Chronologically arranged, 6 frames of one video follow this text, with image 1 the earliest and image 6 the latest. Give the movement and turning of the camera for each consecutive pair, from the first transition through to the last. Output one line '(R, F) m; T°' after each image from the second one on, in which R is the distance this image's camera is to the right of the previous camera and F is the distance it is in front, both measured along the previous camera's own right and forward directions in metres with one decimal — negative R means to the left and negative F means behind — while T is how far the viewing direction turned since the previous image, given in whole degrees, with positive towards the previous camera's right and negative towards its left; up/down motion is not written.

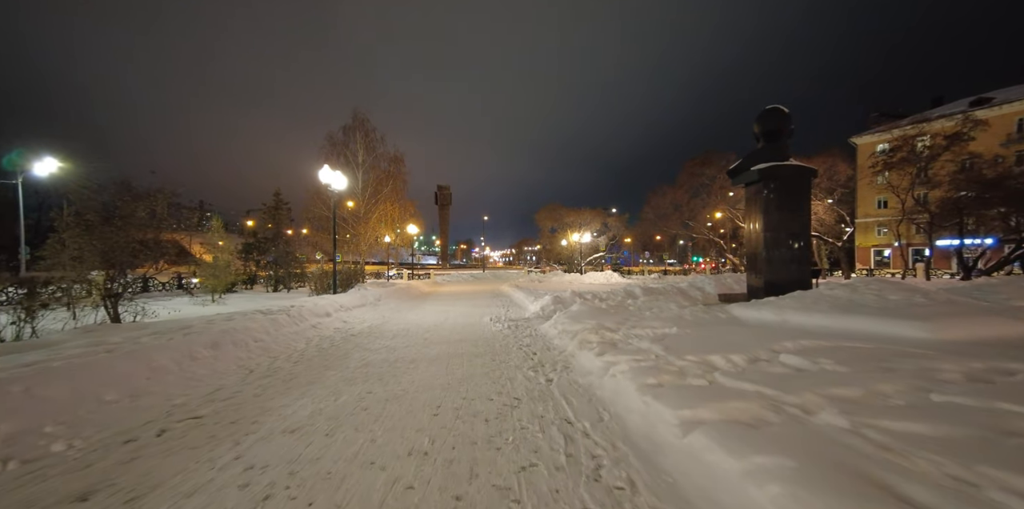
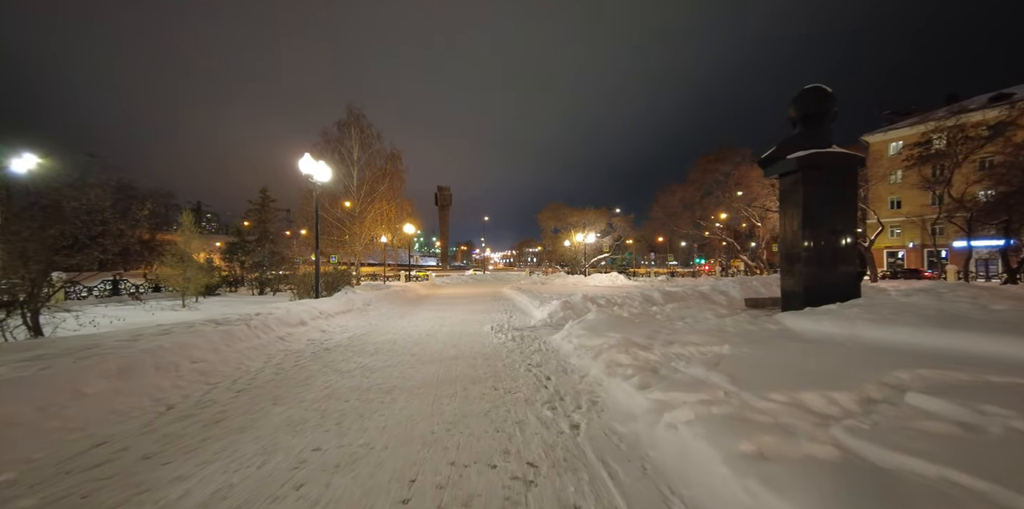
(-0.1, +1.3) m; 0°
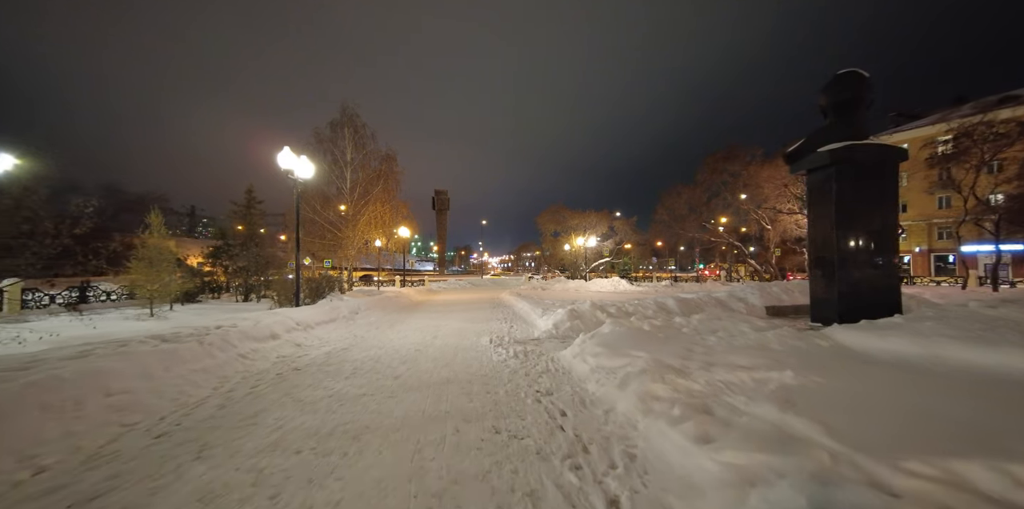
(-0.1, +1.0) m; 0°
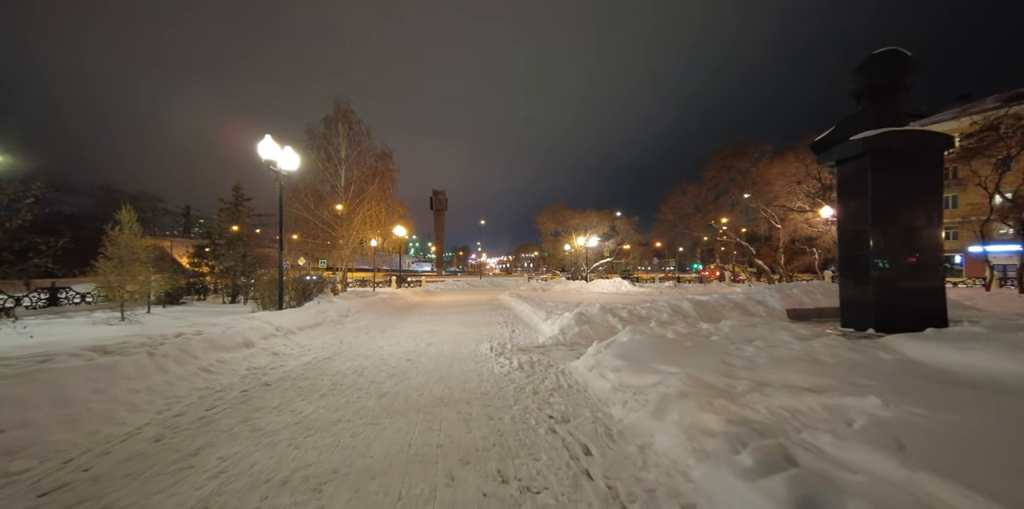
(-0.1, +0.8) m; 0°
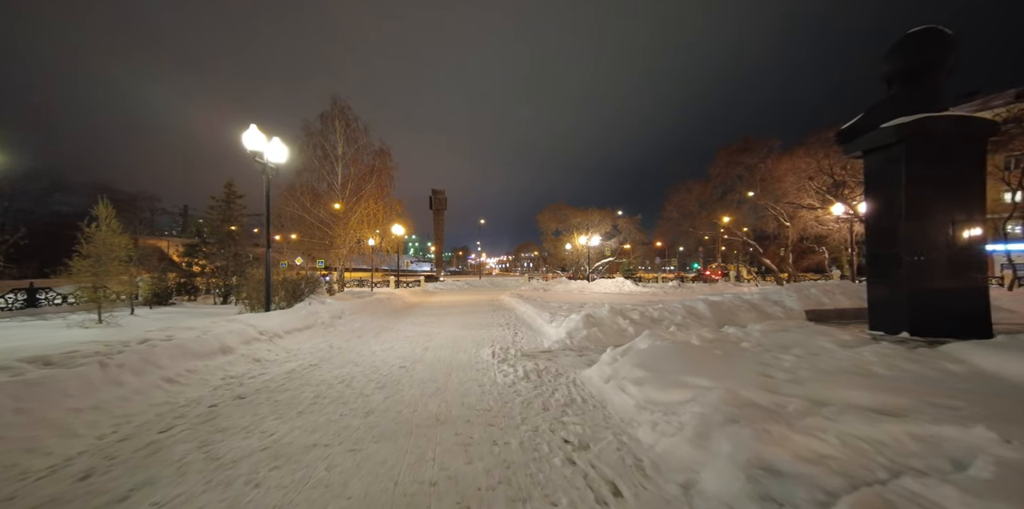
(-0.1, +0.6) m; 0°
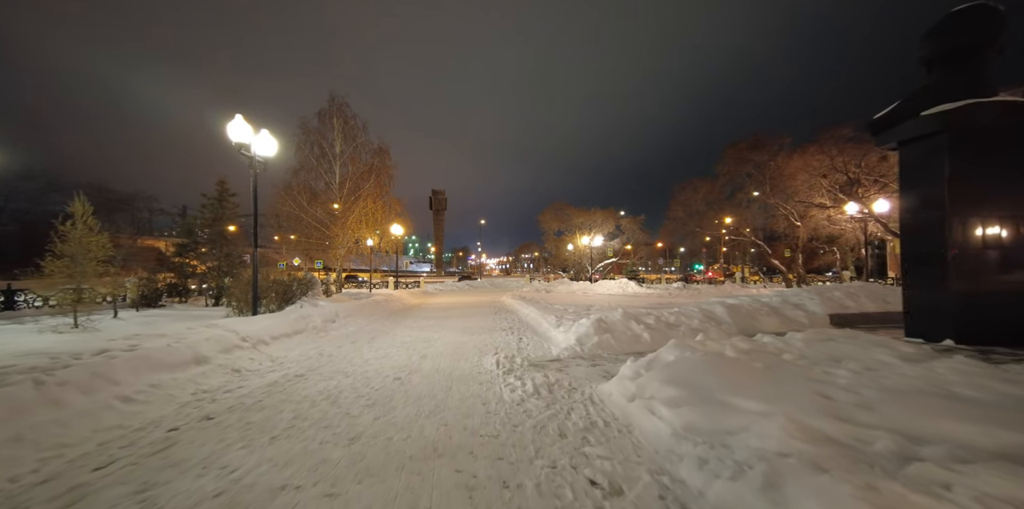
(-0.1, +0.6) m; 0°
